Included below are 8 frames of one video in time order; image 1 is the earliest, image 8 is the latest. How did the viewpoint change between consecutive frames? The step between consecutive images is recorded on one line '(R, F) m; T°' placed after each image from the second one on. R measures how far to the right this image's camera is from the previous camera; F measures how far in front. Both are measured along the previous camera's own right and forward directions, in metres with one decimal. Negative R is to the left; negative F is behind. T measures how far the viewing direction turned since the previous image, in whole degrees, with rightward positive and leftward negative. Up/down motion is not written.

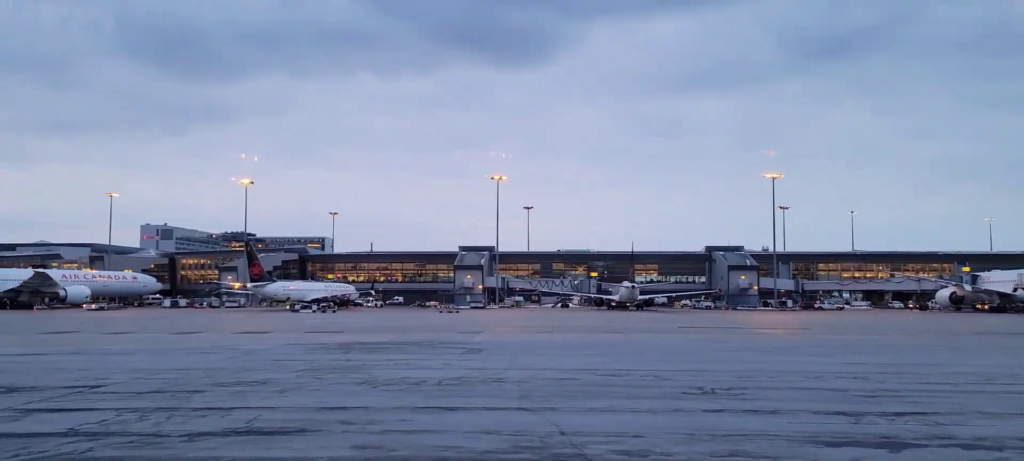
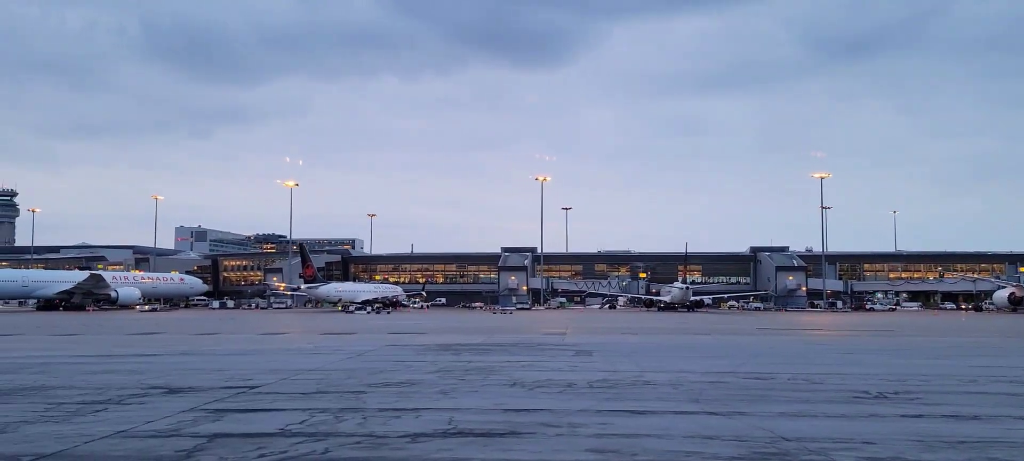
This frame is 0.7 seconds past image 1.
(-2.3, +0.1) m; -2°
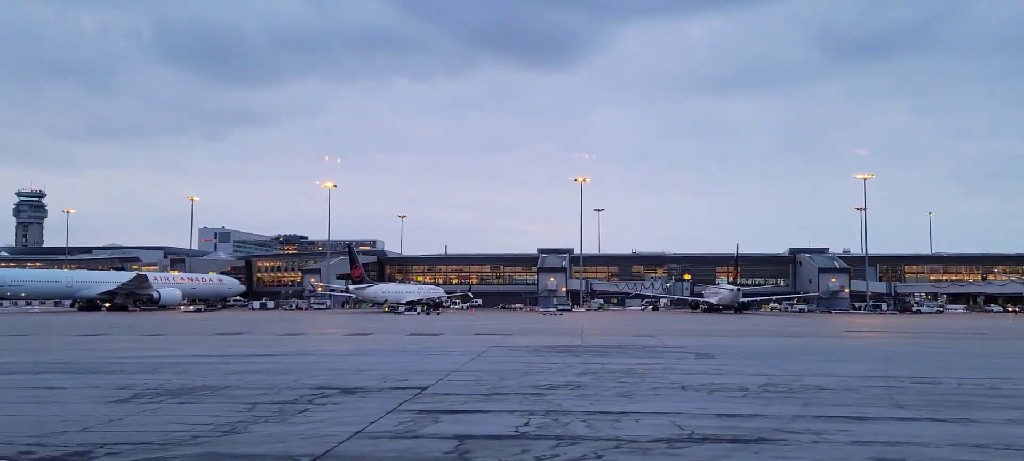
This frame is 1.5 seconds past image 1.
(-2.7, +0.2) m; -2°
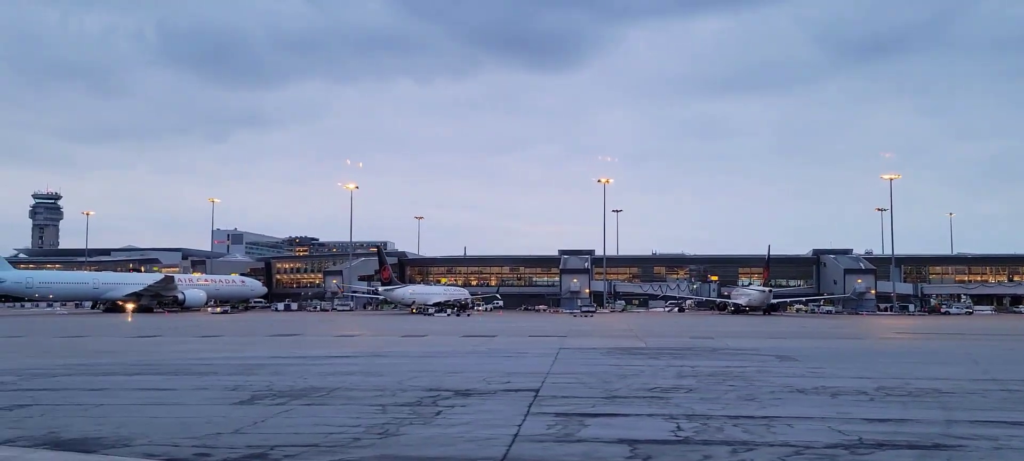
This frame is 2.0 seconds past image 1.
(-1.8, +0.1) m; -1°
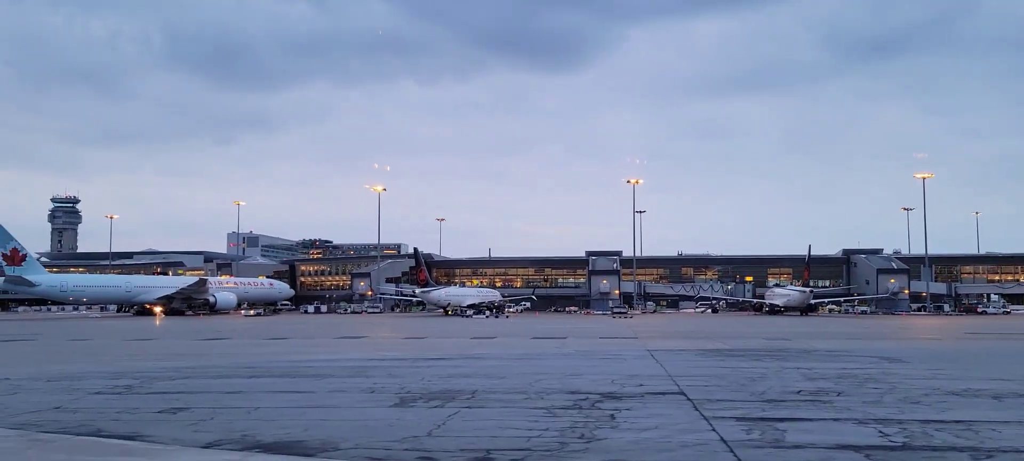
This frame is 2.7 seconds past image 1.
(-2.3, +0.2) m; -1°
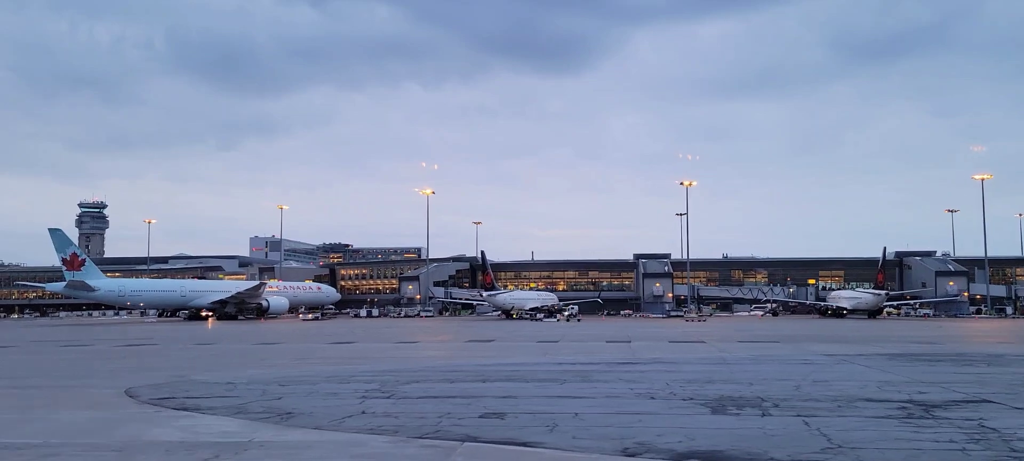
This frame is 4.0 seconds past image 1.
(-4.6, +0.3) m; -2°
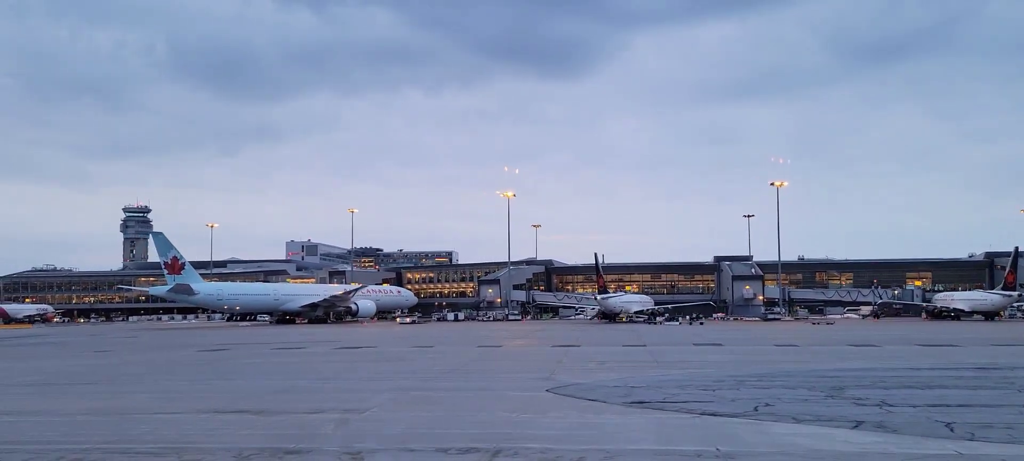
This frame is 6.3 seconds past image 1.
(-8.1, +0.4) m; -2°
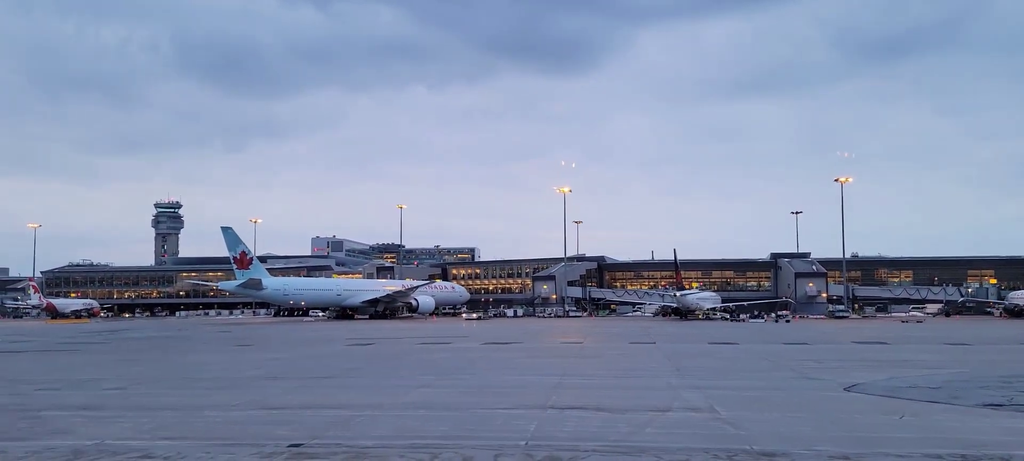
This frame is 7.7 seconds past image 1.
(-5.6, +0.3) m; -2°
